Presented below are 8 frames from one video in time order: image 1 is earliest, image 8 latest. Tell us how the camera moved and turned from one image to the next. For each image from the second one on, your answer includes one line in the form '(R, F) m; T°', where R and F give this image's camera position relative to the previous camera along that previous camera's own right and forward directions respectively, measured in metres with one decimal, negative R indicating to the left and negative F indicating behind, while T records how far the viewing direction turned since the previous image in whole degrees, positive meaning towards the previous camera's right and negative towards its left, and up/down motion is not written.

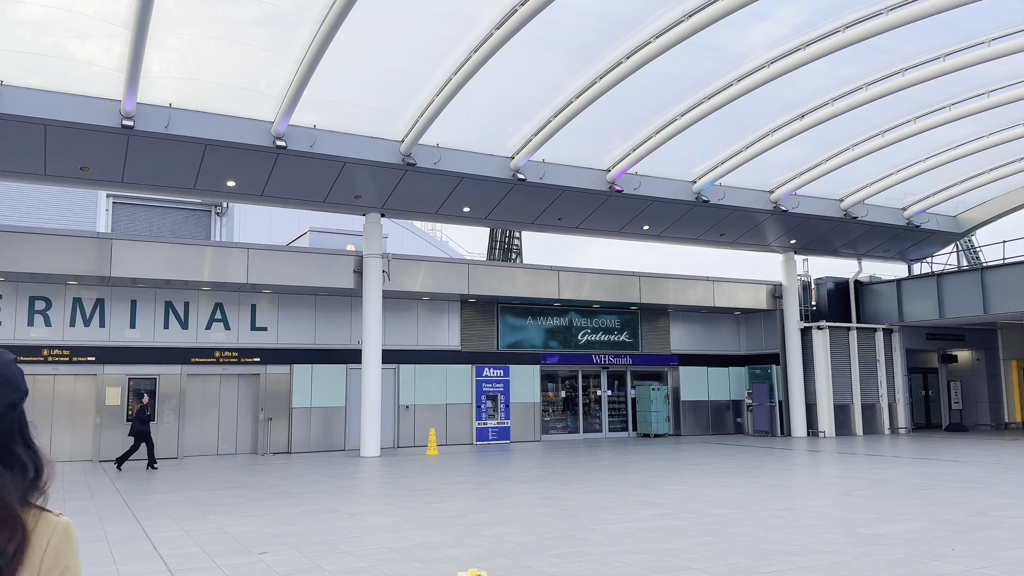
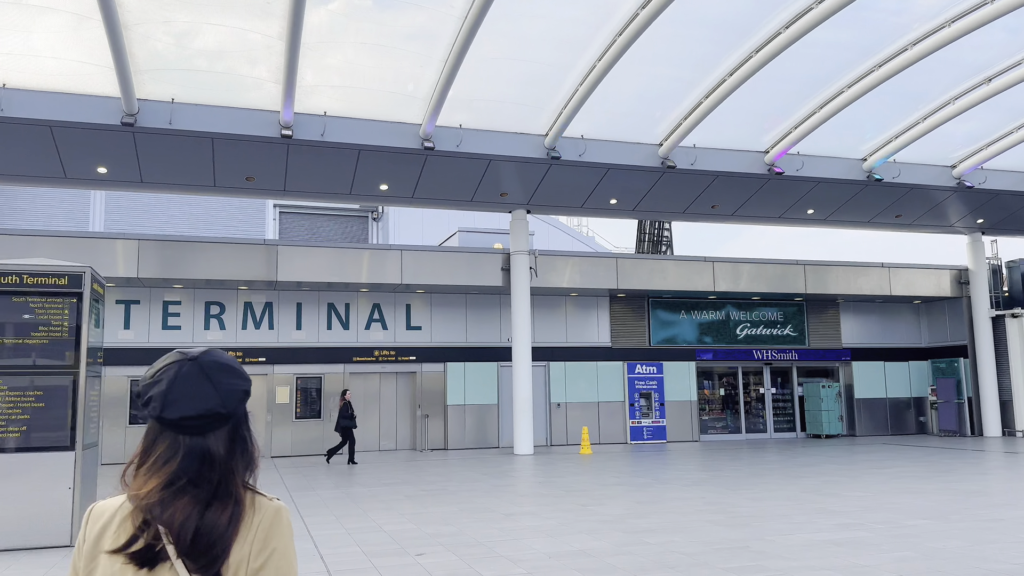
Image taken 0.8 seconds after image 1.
(-0.1, +0.4) m; -11°
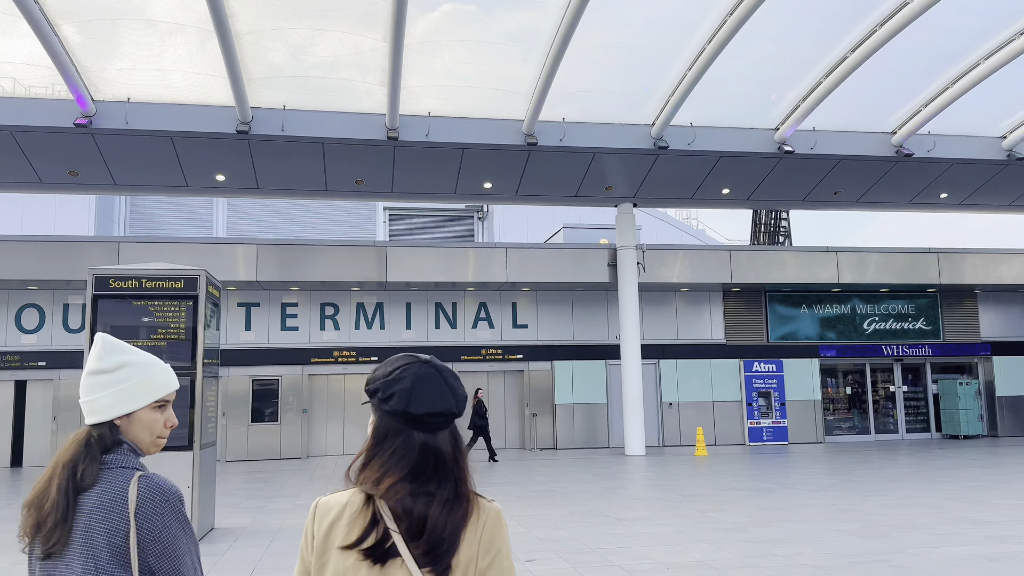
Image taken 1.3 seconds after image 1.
(0.0, +0.3) m; -8°
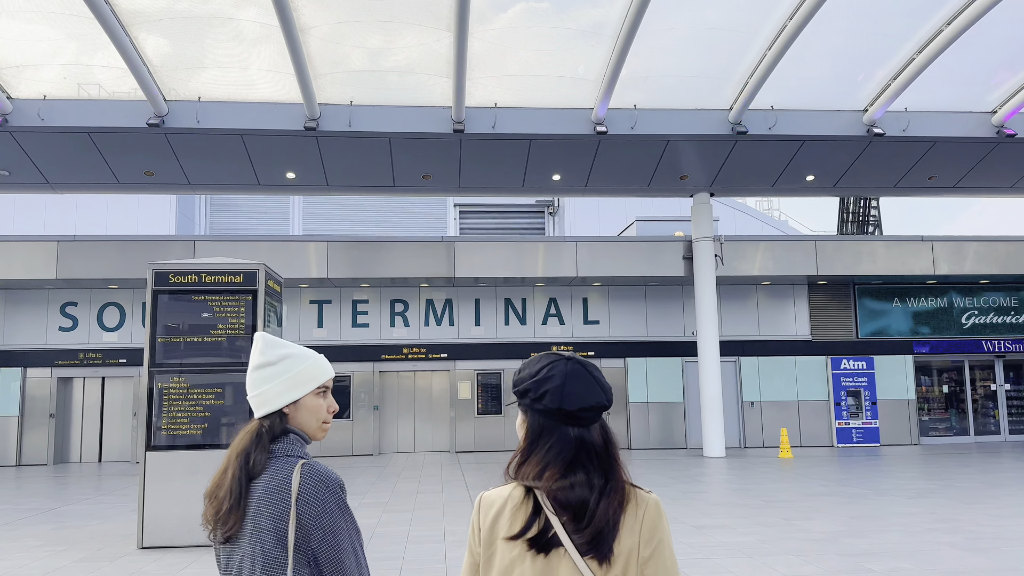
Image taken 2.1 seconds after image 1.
(0.0, +0.4) m; -5°
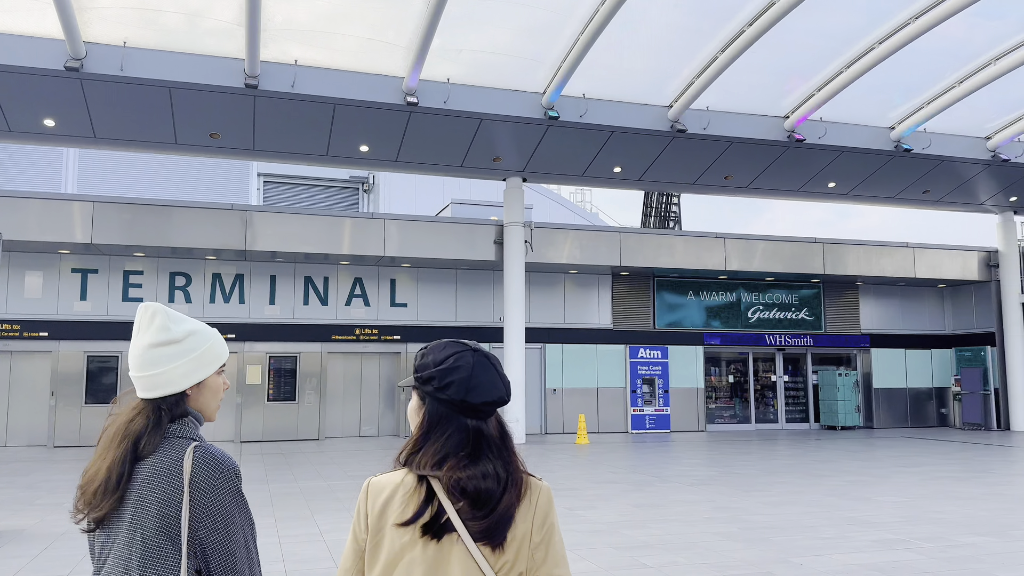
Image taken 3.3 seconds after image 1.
(+0.5, +0.7) m; +13°
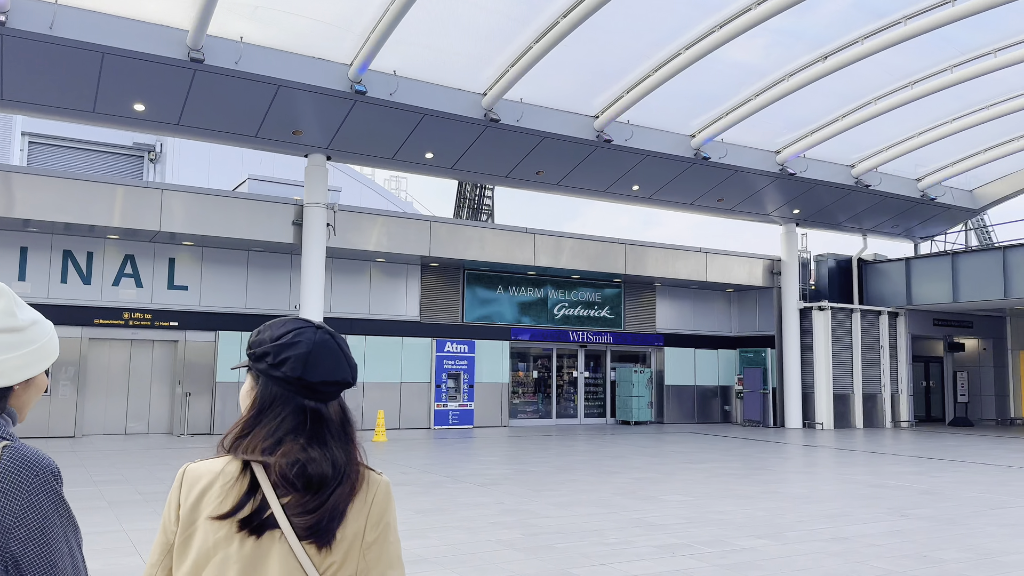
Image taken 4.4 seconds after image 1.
(+0.4, +0.7) m; +13°
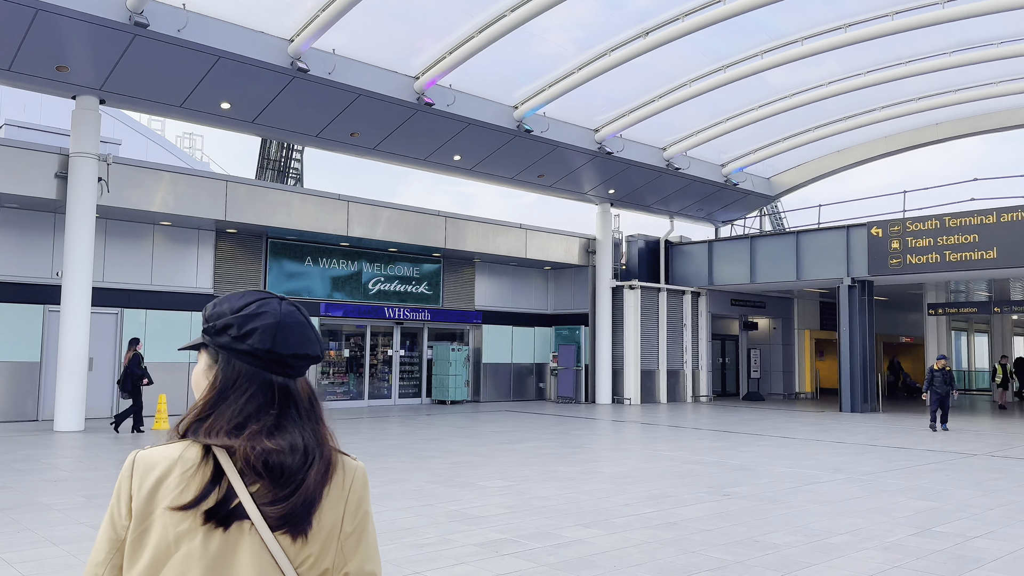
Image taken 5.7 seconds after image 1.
(+0.1, +1.0) m; +13°
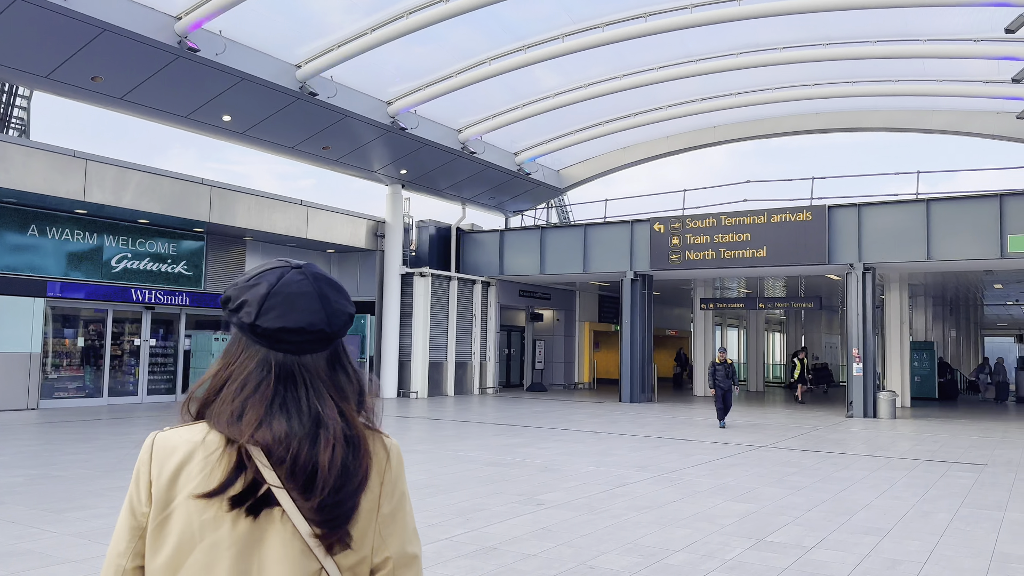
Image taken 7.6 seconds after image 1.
(-0.1, +1.3) m; +16°
